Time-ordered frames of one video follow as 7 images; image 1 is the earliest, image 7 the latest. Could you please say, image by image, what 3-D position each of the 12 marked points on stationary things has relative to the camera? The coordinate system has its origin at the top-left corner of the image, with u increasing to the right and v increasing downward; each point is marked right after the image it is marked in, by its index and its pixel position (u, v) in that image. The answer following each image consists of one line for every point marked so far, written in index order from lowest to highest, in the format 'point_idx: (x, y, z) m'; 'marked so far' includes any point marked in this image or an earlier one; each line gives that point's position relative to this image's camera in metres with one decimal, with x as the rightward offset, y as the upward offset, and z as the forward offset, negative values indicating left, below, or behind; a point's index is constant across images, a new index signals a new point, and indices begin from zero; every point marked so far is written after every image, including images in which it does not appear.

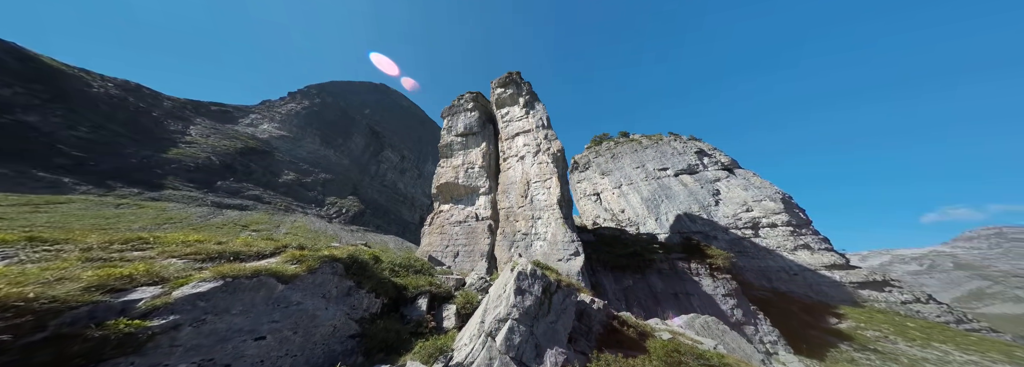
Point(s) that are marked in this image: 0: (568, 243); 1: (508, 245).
0: (+4.0, -4.3, +17.1) m
1: (-0.8, -5.4, +19.3) m
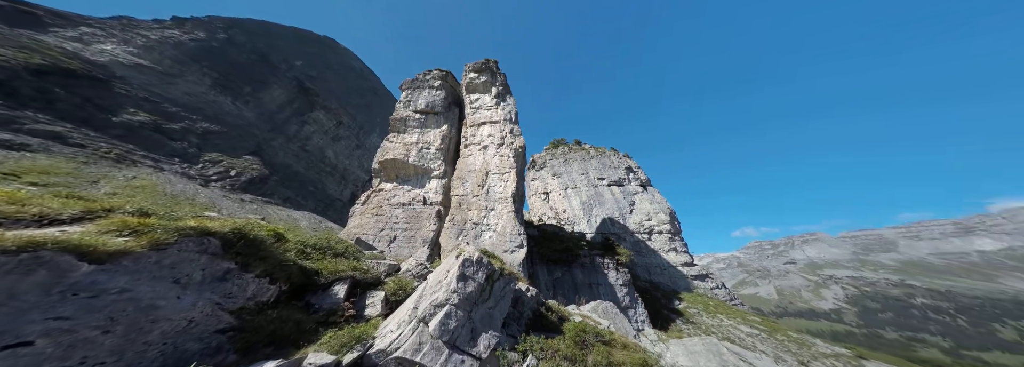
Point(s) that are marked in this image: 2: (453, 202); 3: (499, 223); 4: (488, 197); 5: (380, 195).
0: (-0.5, -3.7, +16.9) m
1: (-5.8, -4.0, +17.7) m
2: (-5.9, -1.6, +19.3) m
3: (-1.6, -3.1, +17.6) m
4: (-2.9, -1.0, +18.8) m
5: (-12.8, -1.1, +19.6) m
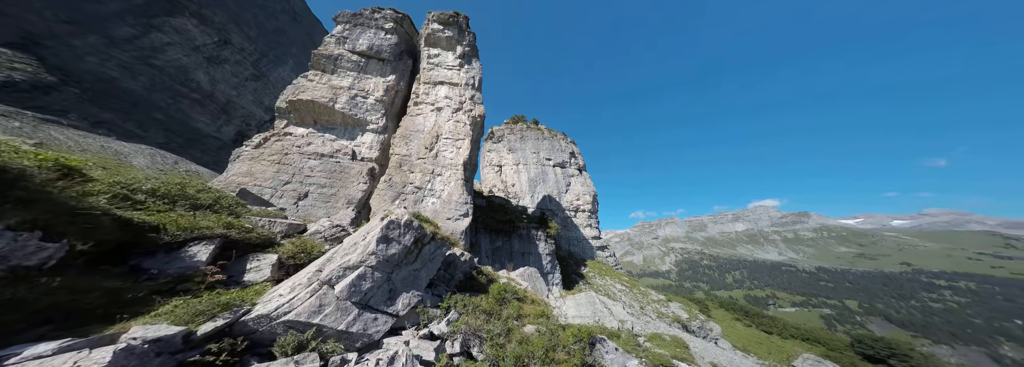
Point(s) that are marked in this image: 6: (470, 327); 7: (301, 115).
0: (-3.8, -1.4, +16.2) m
1: (-9.1, -0.9, +15.5) m
2: (-9.2, +1.7, +16.7) m
3: (-4.9, -0.6, +16.5) m
4: (-6.2, +1.9, +17.0) m
5: (-15.9, +3.0, +14.9) m
6: (-1.7, -6.0, +9.0) m
7: (-15.5, +5.2, +15.8) m
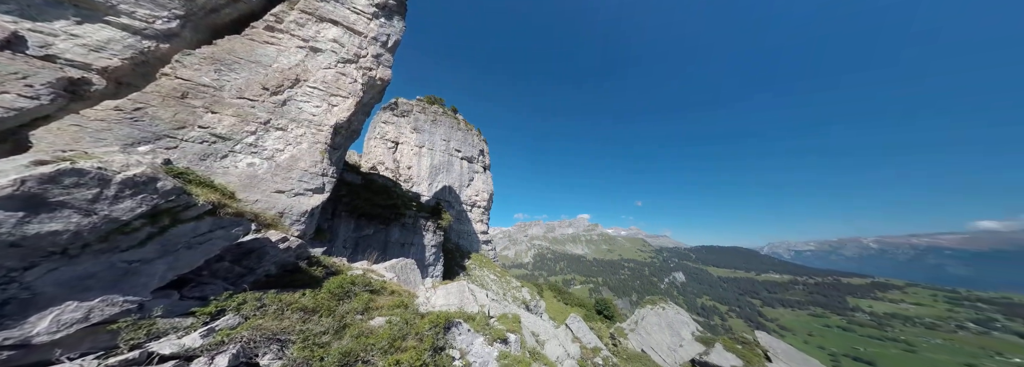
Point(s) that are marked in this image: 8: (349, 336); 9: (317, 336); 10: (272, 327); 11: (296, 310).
0: (-12.6, +0.6, +12.3) m
1: (-16.7, +1.9, +9.2) m
2: (-16.9, +4.6, +10.2) m
3: (-13.5, +1.6, +12.0) m
4: (-14.4, +4.3, +12.0) m
5: (-21.4, +6.9, +5.4) m
6: (-8.1, -4.8, +7.0) m
7: (-21.1, +9.1, +6.4) m
8: (-6.4, -6.0, +8.0) m
9: (-7.0, -5.5, +7.5) m
10: (-8.0, -4.8, +7.1) m
11: (-8.3, -5.0, +8.1) m
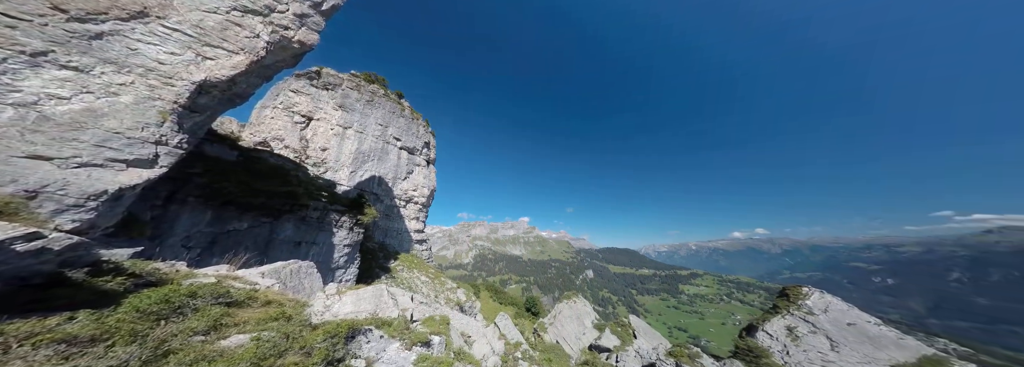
0: (-15.4, +1.8, +8.8) m
1: (-18.5, +3.5, +4.7) m
2: (-18.7, +6.2, +5.7) m
3: (-16.2, +3.0, +8.3) m
4: (-16.8, +5.7, +8.1) m
5: (-21.6, +8.9, 0.0) m
6: (-10.3, -4.0, +4.7) m
7: (-21.4, +11.1, +1.0) m
8: (-9.0, -5.3, +6.0) m
9: (-9.4, -4.8, +5.4) m
10: (-10.2, -4.0, +4.7) m
11: (-10.8, -4.1, +5.7) m
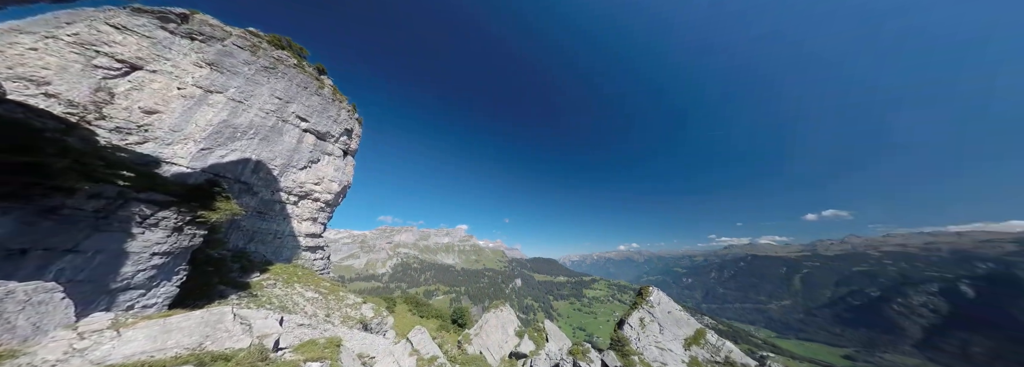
0: (-17.2, +3.0, +4.2) m
1: (-18.9, +5.0, -0.5) m
2: (-19.1, +7.7, +0.6) m
3: (-17.7, +4.2, +3.6) m
4: (-18.0, +6.9, +3.3) m
5: (-20.2, +10.8, -5.6) m
6: (-11.6, -3.1, +1.3) m
7: (-20.1, +12.9, -4.4) m
8: (-10.7, -4.6, +2.9) m
9: (-10.9, -4.0, +2.2) m
10: (-11.5, -3.2, +1.4) m
11: (-12.3, -3.2, +2.1) m
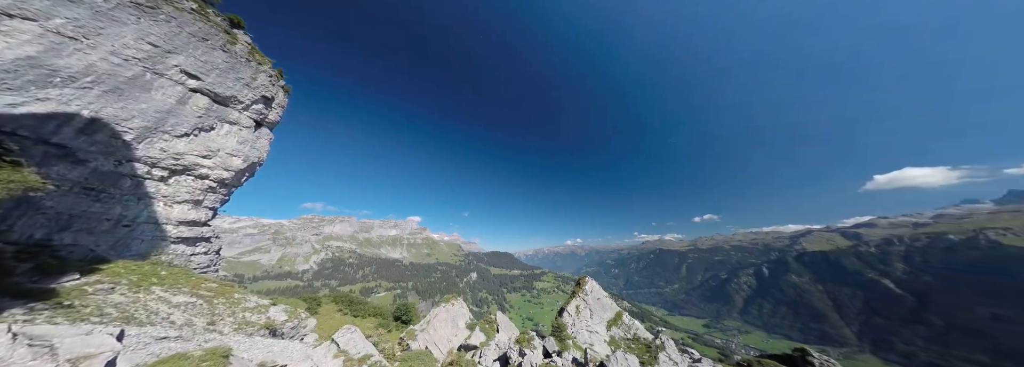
0: (-17.6, +4.0, +0.7) m
1: (-18.3, +6.0, -4.2) m
2: (-18.6, +8.7, -3.3) m
3: (-17.9, +5.2, 0.0) m
4: (-18.0, +8.0, -0.4) m
5: (-18.4, +11.6, -9.7) m
6: (-11.9, -2.4, -0.9) m
7: (-18.4, +13.7, -8.5) m
8: (-11.5, -3.9, +0.9) m
9: (-11.5, -3.4, +0.1) m
10: (-11.9, -2.5, -0.8) m
11: (-12.8, -2.5, -0.2) m
